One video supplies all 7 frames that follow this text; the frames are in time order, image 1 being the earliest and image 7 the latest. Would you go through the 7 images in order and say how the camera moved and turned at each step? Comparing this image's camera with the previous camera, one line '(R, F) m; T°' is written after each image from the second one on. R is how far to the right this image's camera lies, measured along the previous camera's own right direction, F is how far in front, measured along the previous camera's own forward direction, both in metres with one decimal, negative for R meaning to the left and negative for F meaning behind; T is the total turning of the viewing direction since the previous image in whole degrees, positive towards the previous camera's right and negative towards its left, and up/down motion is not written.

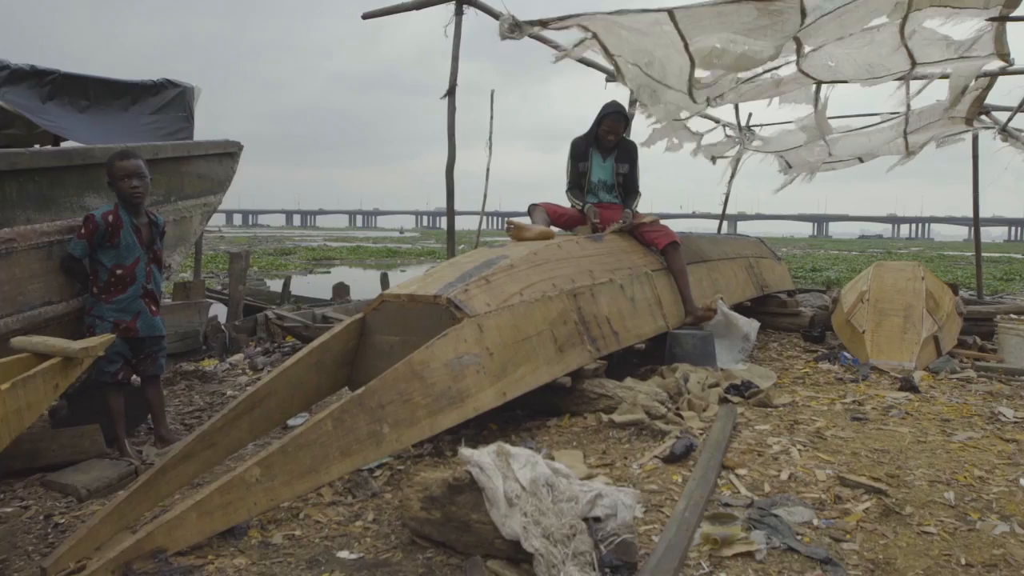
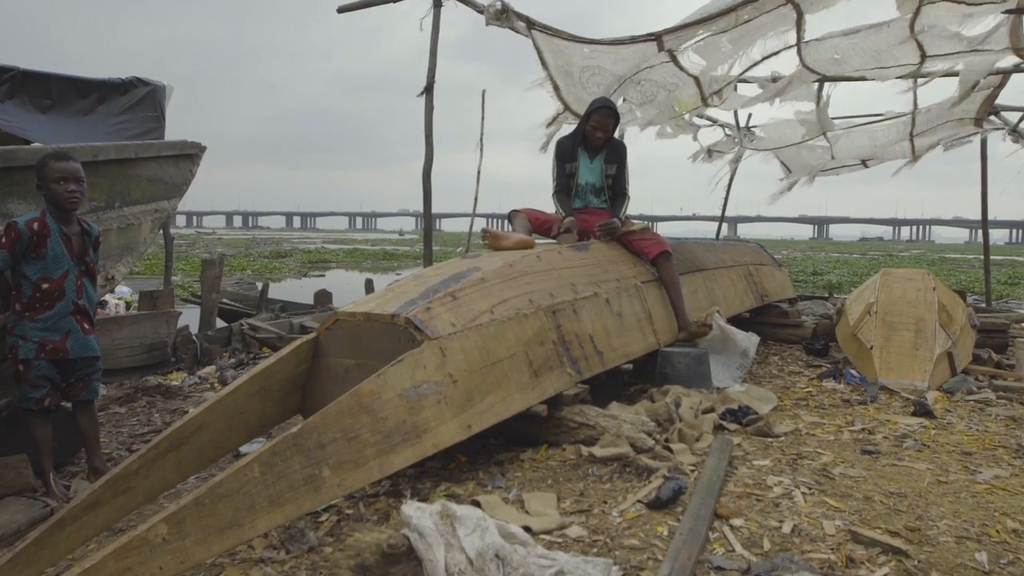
(+0.2, +0.4) m; 0°
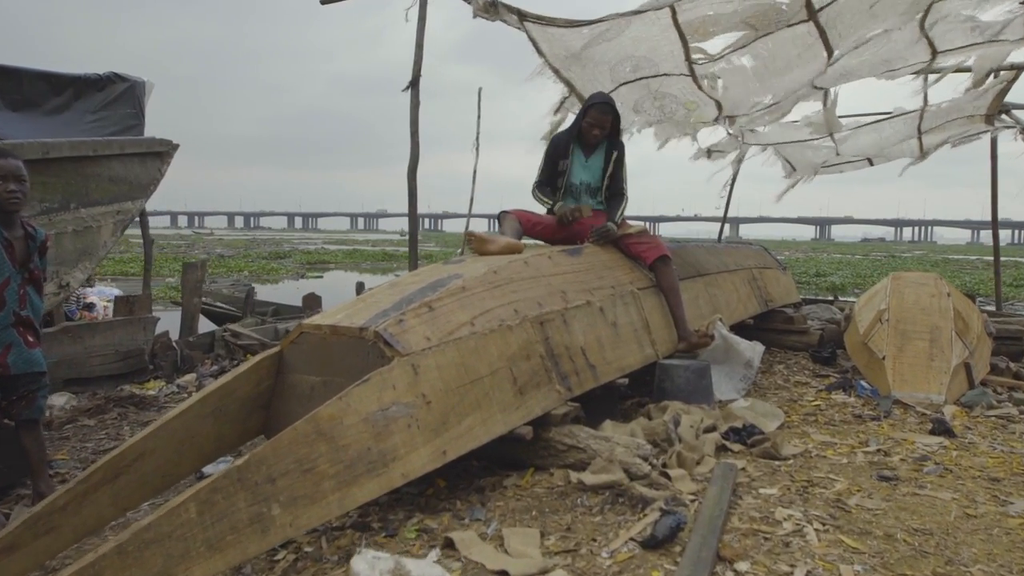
(+0.1, +0.3) m; 0°
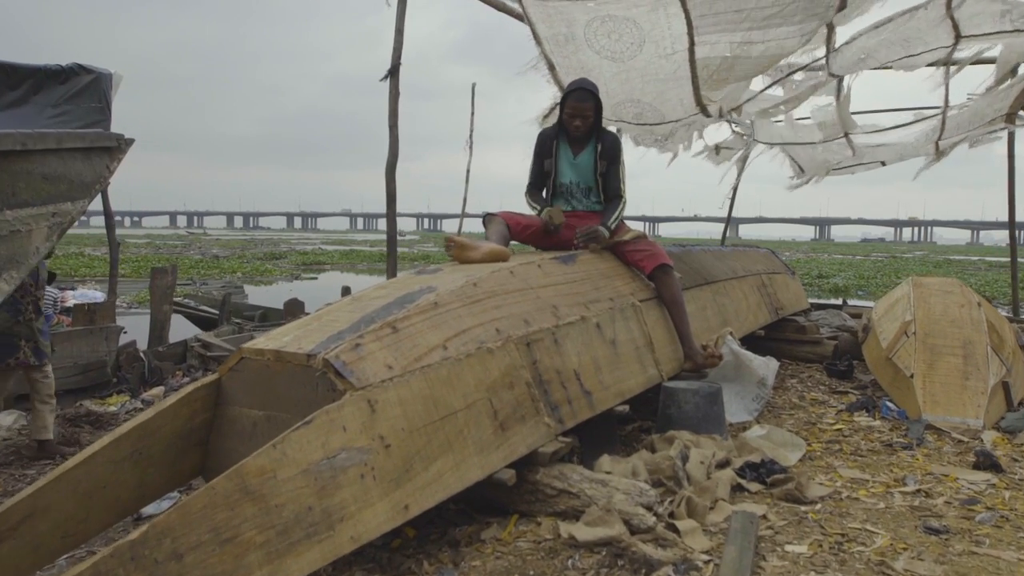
(+0.1, +0.5) m; 0°
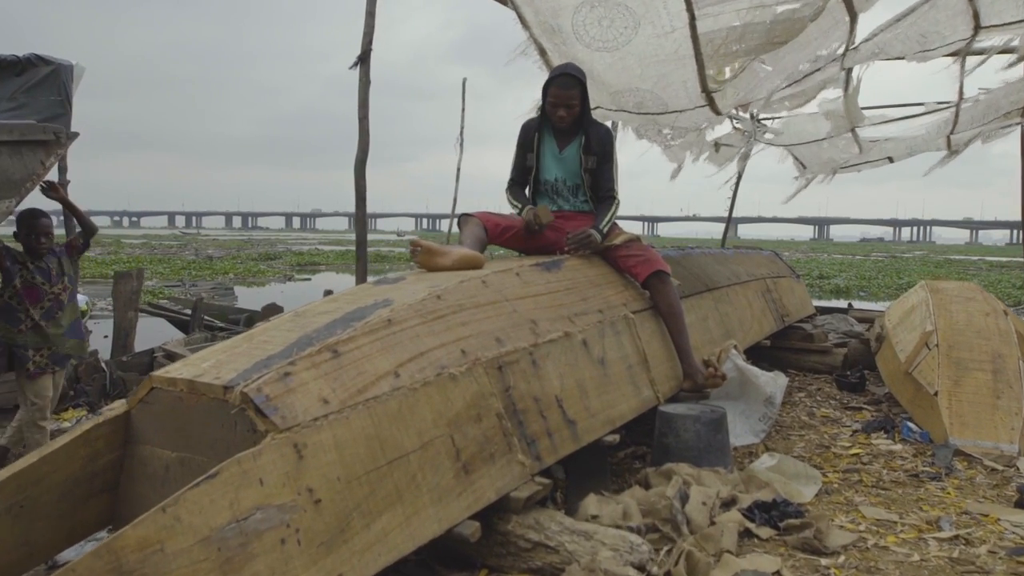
(+0.1, +0.5) m; 0°
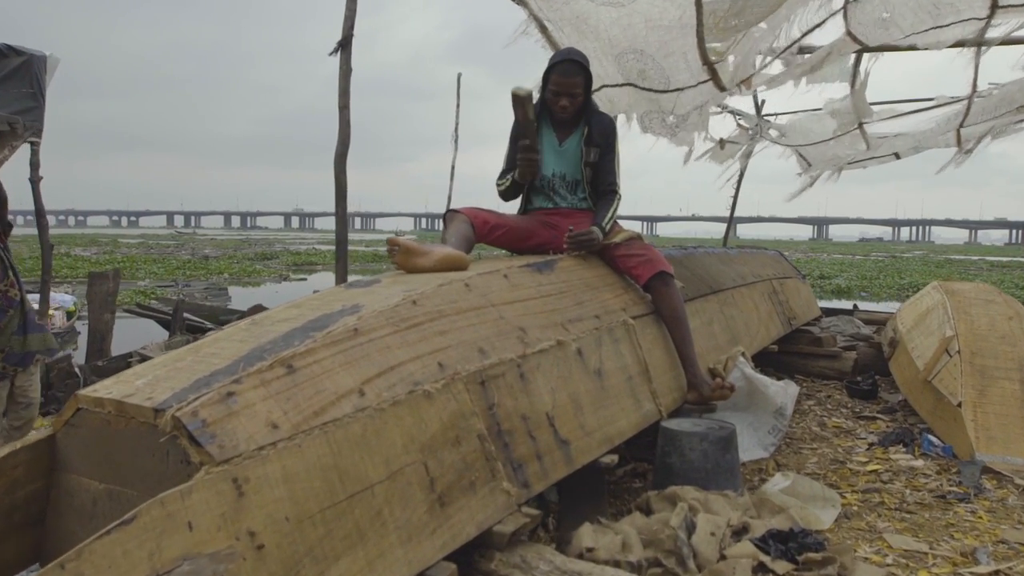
(0.0, +0.3) m; 0°
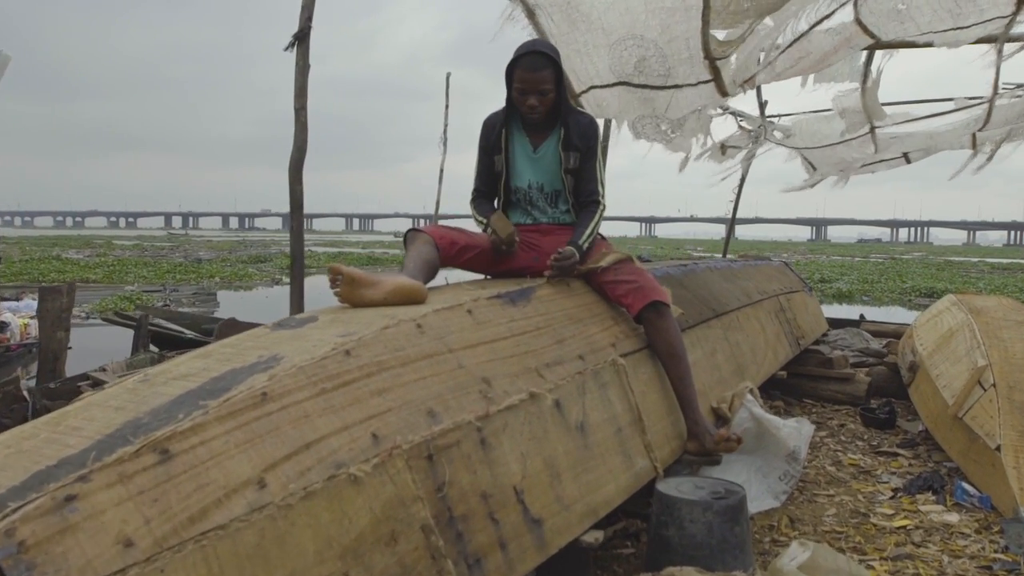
(+0.1, +0.5) m; 0°
